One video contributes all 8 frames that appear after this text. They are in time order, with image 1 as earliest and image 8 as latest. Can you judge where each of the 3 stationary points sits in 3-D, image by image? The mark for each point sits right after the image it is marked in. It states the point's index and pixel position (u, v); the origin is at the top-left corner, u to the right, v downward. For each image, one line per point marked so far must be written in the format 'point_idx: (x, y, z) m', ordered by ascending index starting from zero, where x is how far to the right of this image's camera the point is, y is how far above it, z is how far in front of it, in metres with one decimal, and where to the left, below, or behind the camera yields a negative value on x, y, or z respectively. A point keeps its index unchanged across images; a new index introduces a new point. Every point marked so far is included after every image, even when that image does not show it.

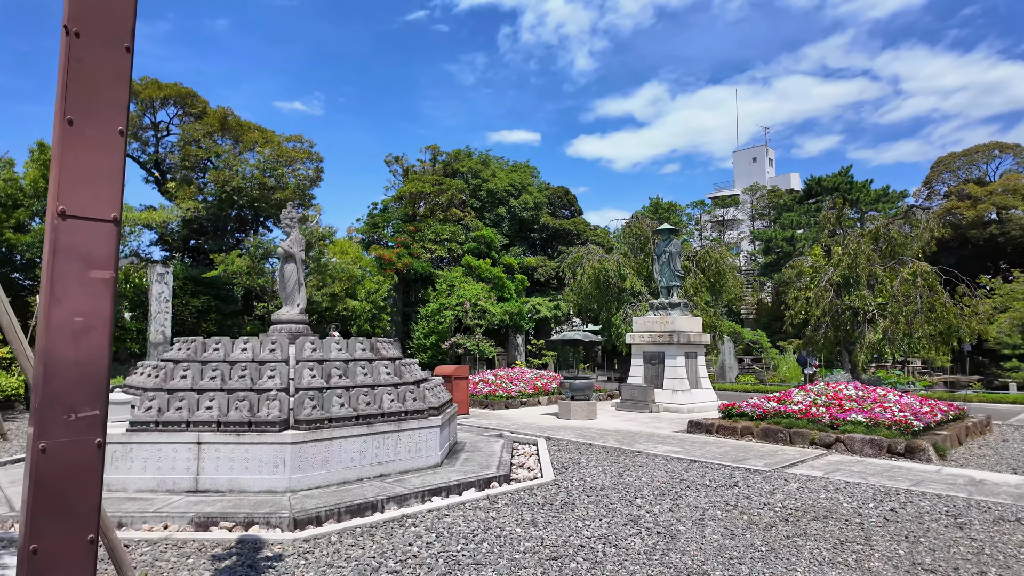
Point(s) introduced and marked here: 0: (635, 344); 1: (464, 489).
0: (+2.9, -1.3, +14.1) m
1: (-0.5, -2.0, +6.0) m
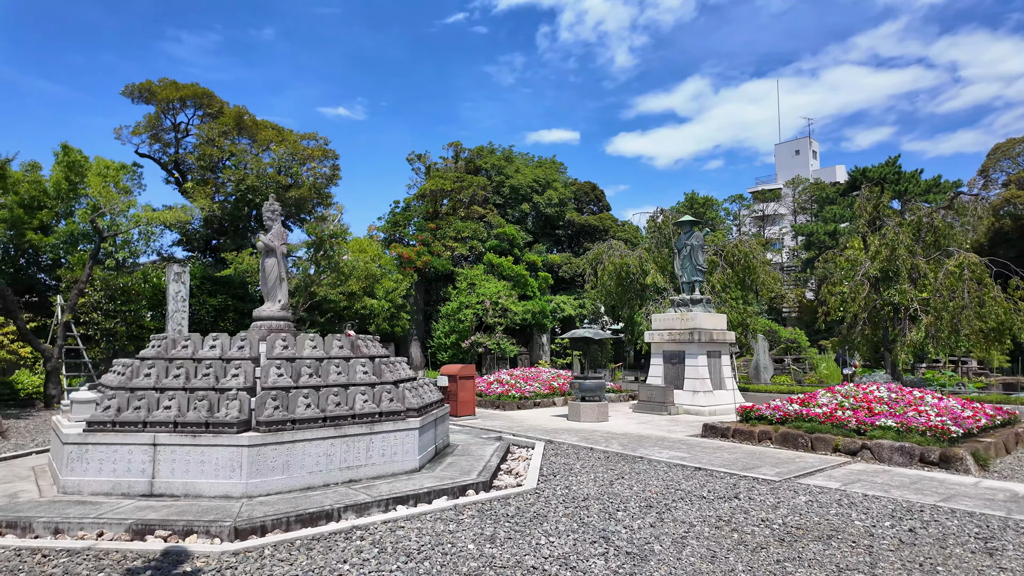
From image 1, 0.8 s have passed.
0: (+3.2, -1.2, +13.4) m
1: (-0.7, -1.9, +5.5) m
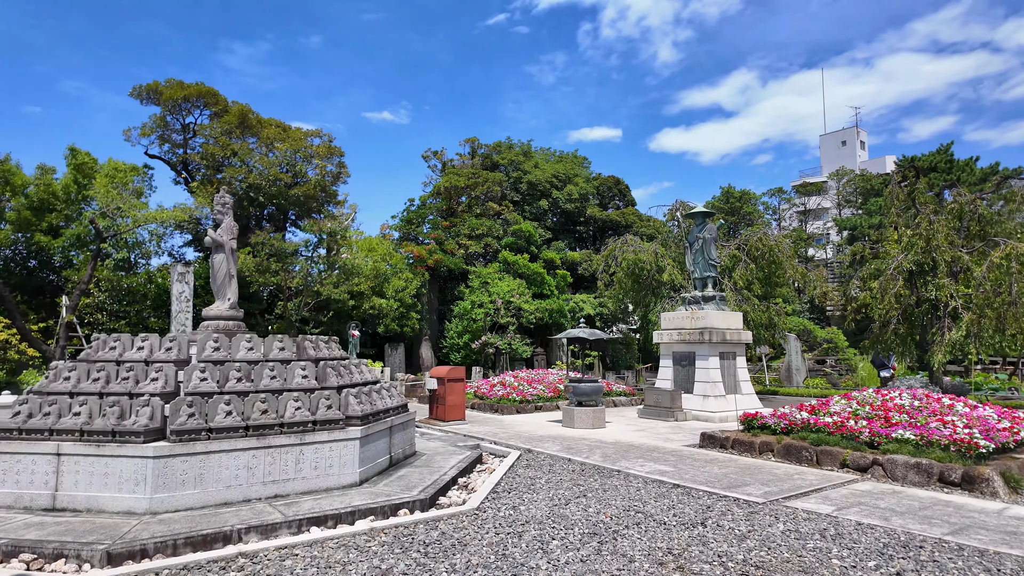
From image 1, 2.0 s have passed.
0: (+3.2, -1.2, +12.5) m
1: (-1.3, -1.9, +5.0) m
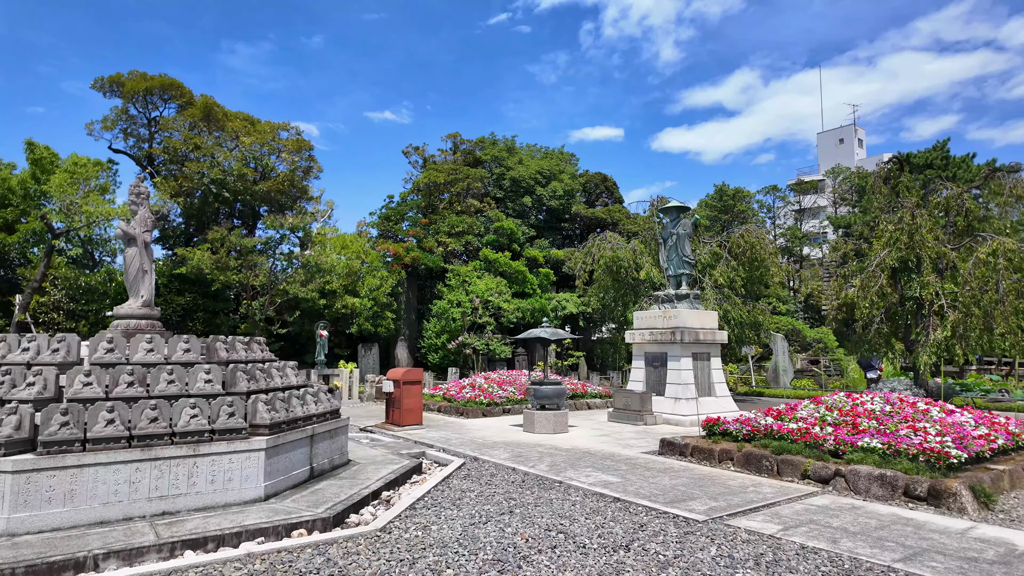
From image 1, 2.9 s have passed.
0: (+2.5, -1.1, +12.0) m
1: (-2.0, -1.9, +4.4) m
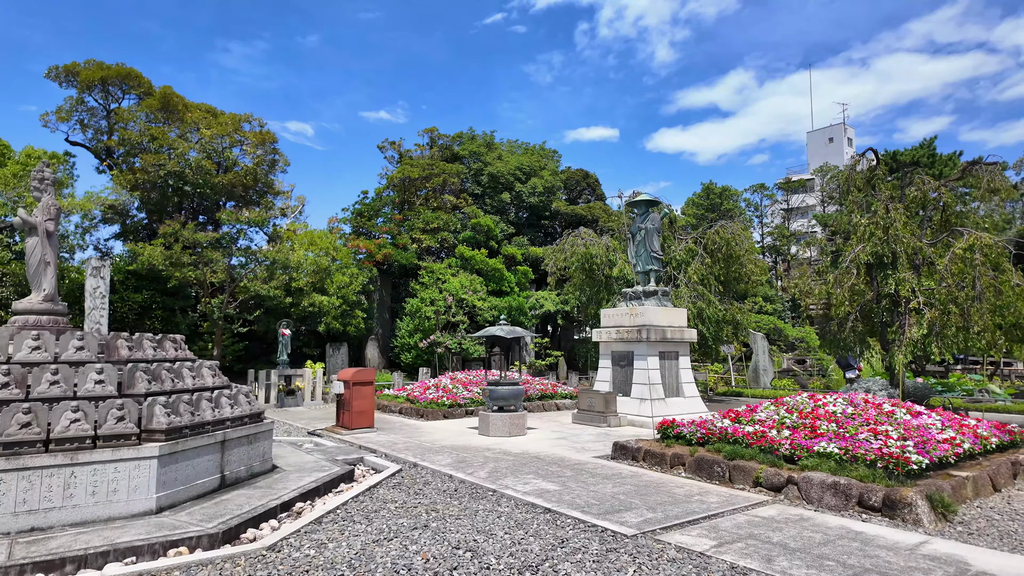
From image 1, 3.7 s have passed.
0: (+1.8, -1.1, +11.6) m
1: (-2.6, -1.8, +4.0) m
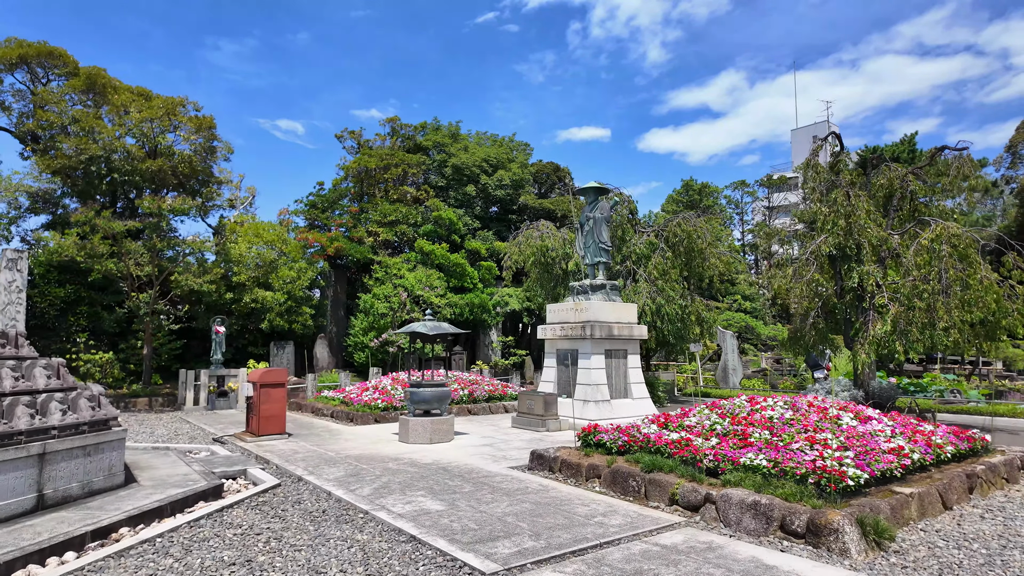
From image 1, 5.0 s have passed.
0: (+0.6, -0.9, +10.8) m
1: (-3.6, -1.7, +3.1) m
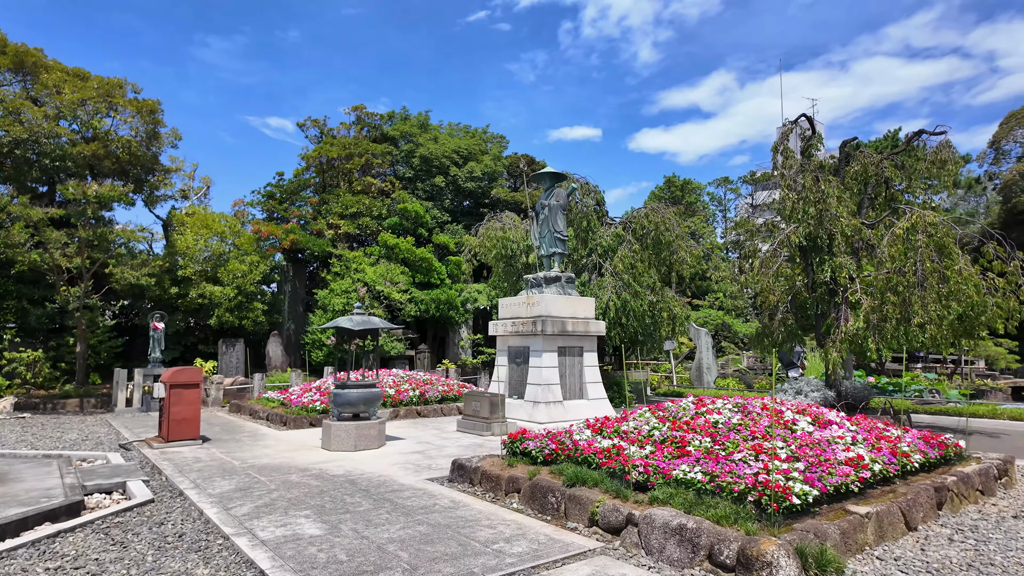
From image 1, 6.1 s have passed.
0: (-0.2, -0.8, +10.0) m
1: (-4.4, -1.6, +2.3) m
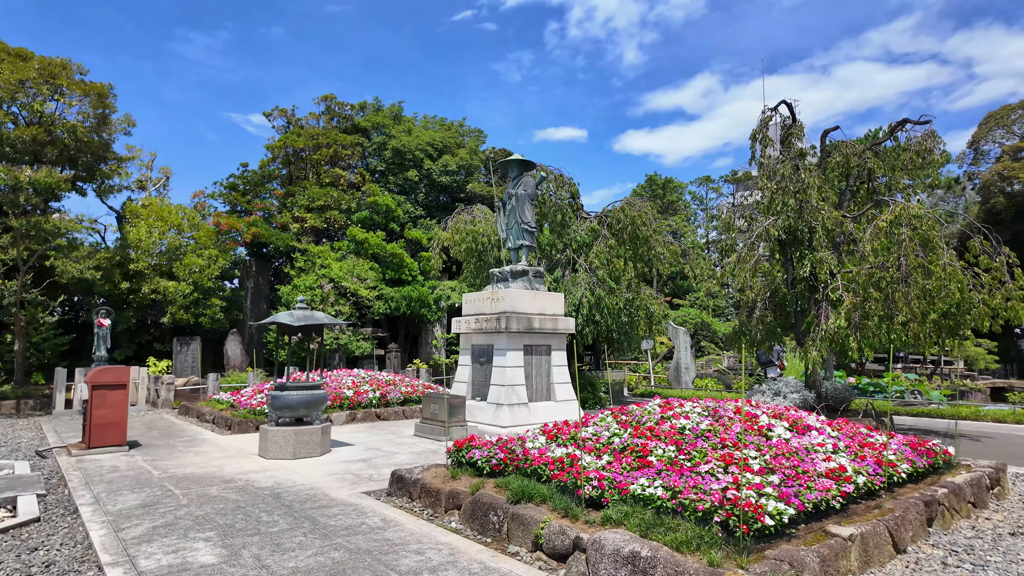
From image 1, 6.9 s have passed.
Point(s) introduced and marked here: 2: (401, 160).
0: (-0.8, -0.7, +9.4) m
1: (-4.7, -1.5, +1.6) m
2: (-3.7, +4.3, +20.1) m
